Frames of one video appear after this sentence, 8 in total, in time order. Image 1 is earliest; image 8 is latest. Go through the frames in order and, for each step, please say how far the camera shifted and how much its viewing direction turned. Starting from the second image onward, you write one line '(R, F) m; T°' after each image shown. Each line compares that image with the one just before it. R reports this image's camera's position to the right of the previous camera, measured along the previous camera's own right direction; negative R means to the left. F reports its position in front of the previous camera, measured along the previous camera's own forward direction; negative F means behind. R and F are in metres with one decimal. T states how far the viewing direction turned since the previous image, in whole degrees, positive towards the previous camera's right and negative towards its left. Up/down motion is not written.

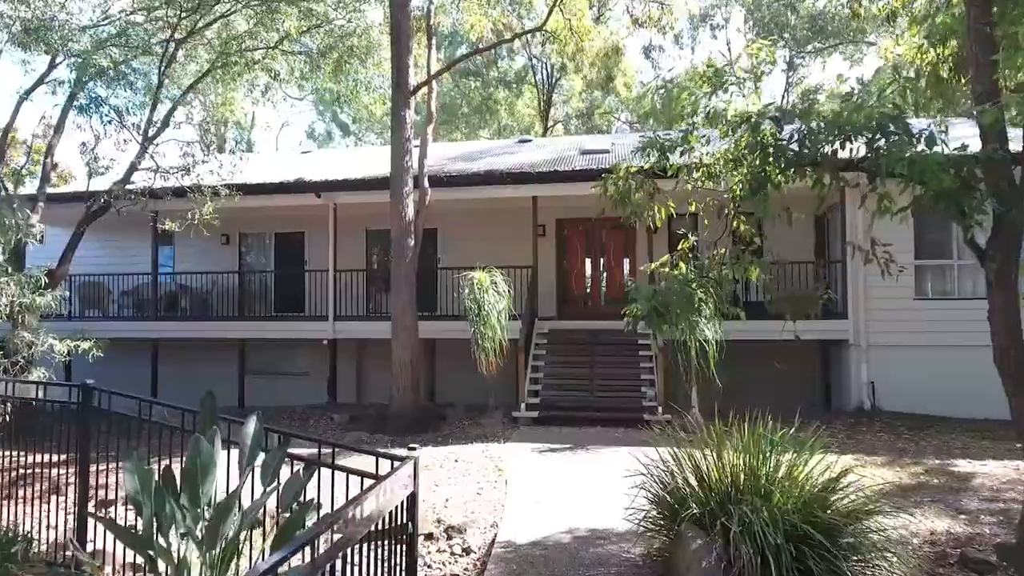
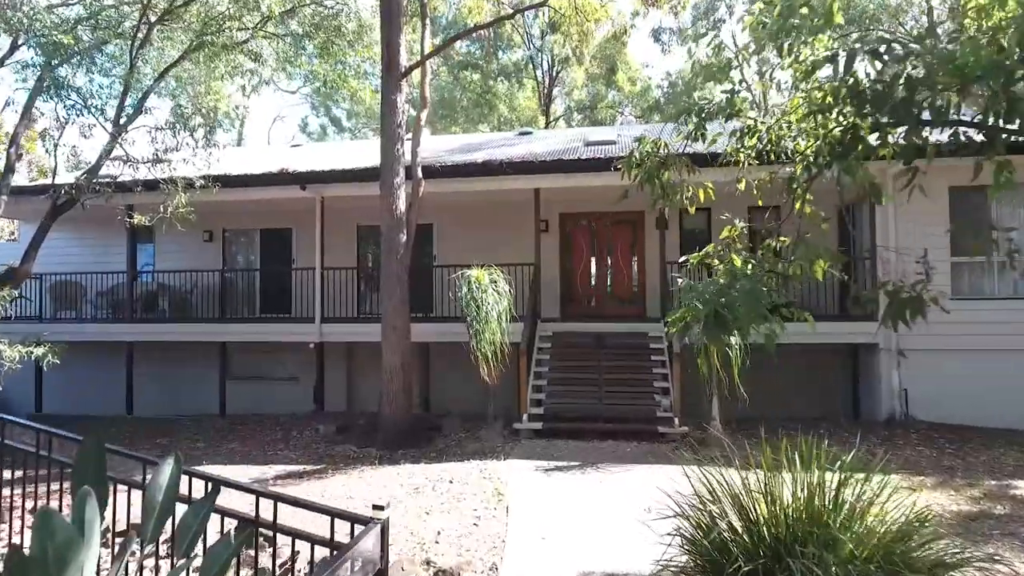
(0.0, +0.9) m; 0°
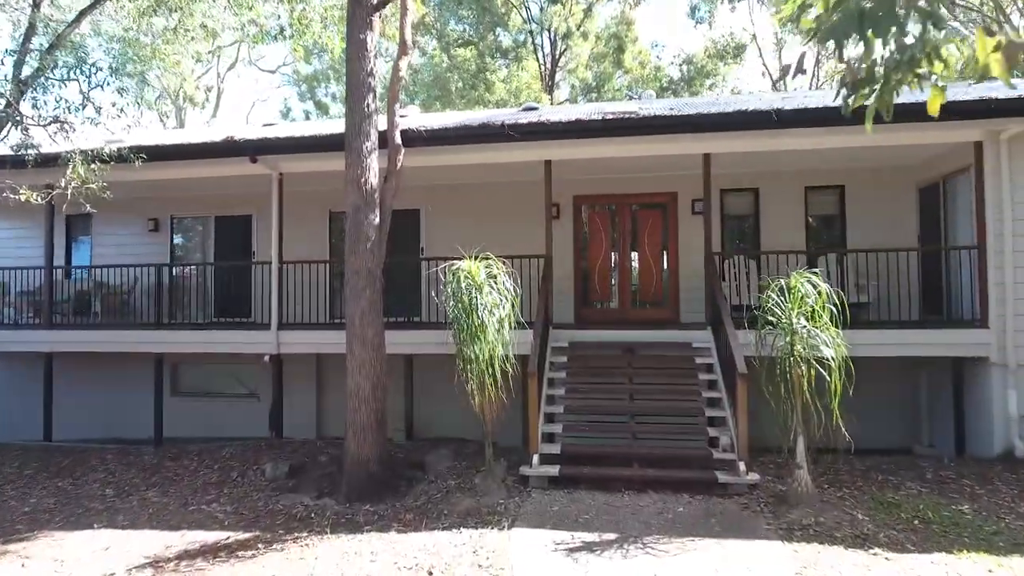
(0.0, +2.2) m; 0°
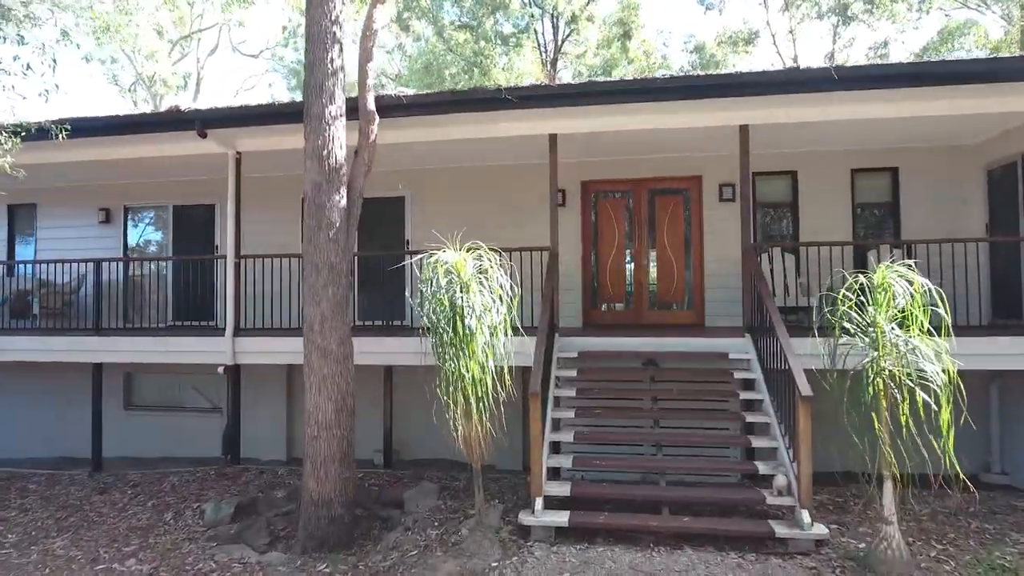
(0.0, +1.4) m; 0°
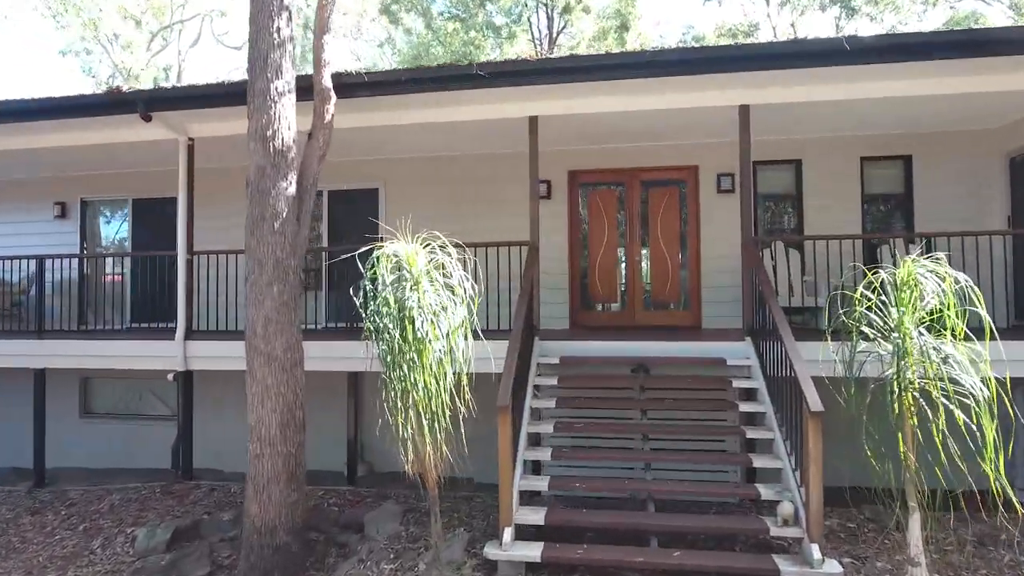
(+0.2, +0.7) m; 0°
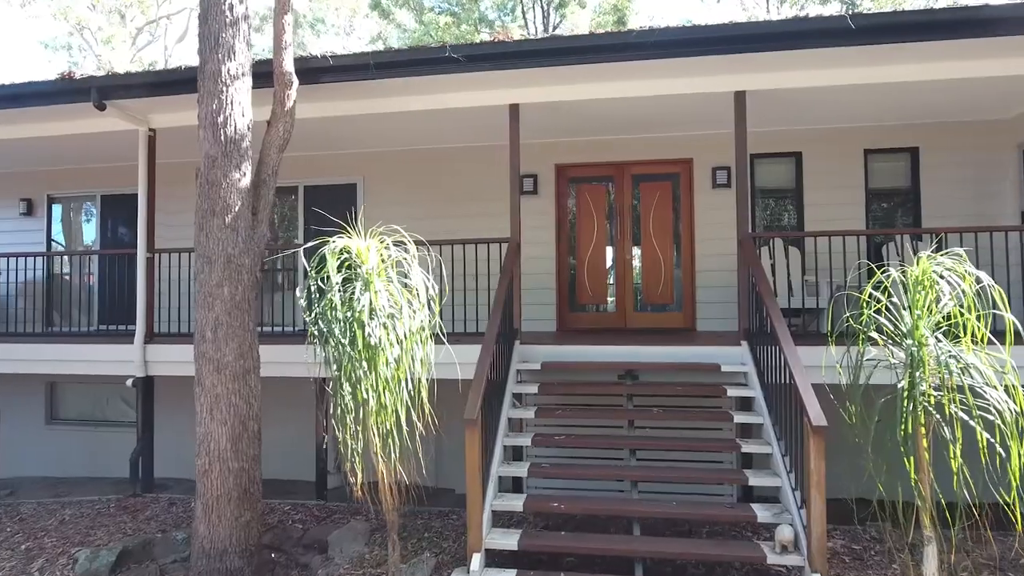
(+0.1, +0.4) m; 0°
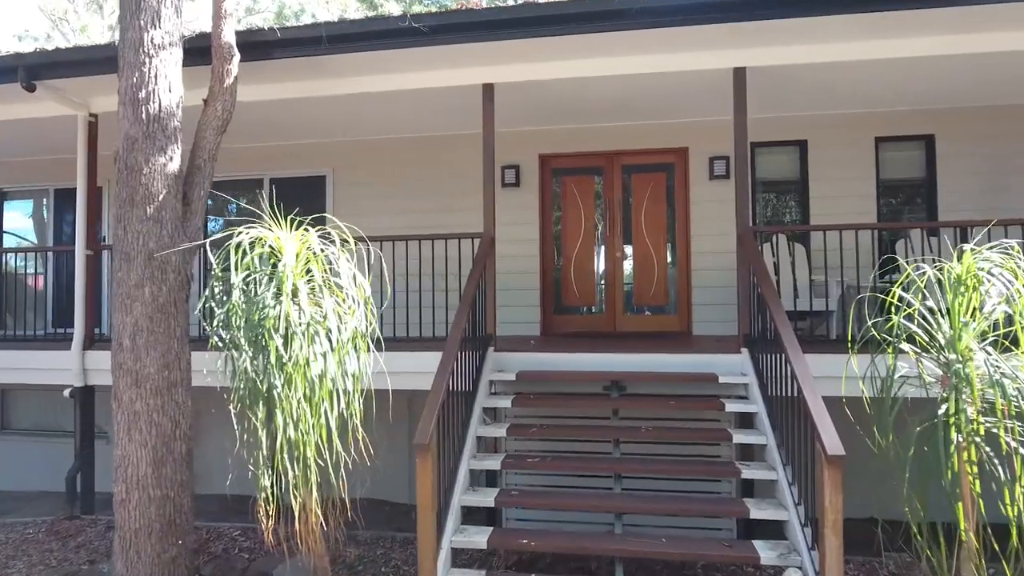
(+0.1, +0.6) m; 0°
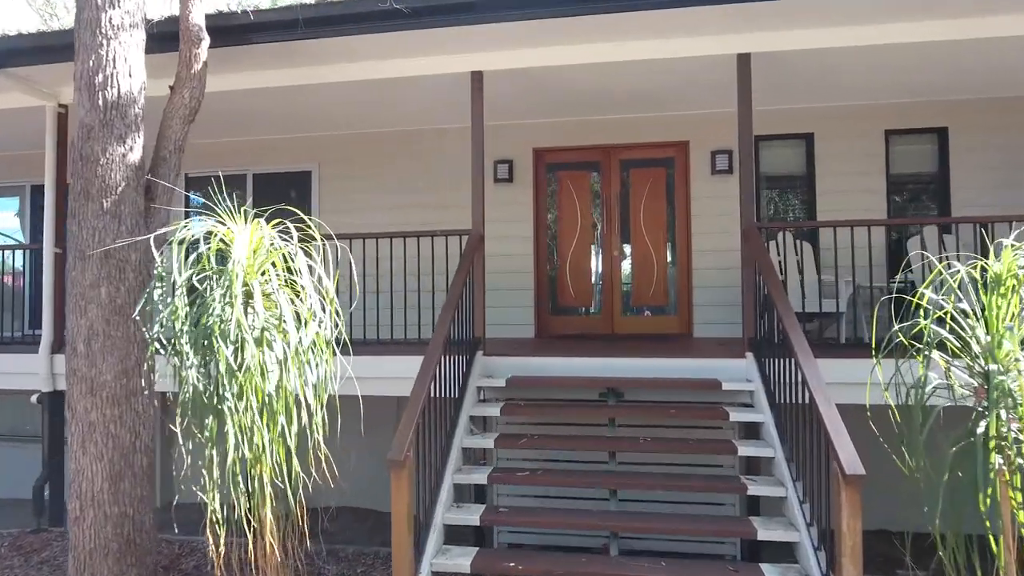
(+0.1, +0.3) m; 0°
